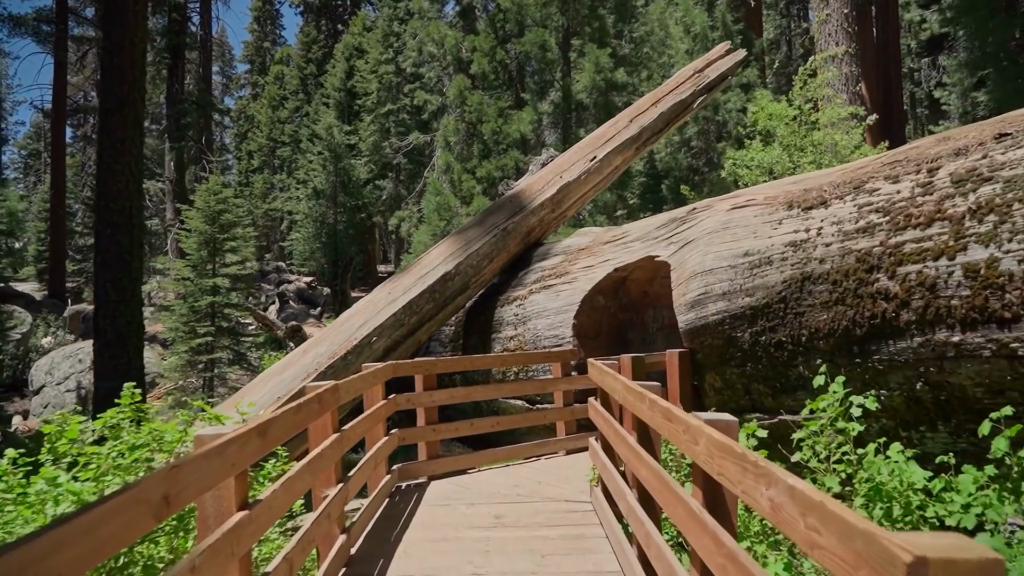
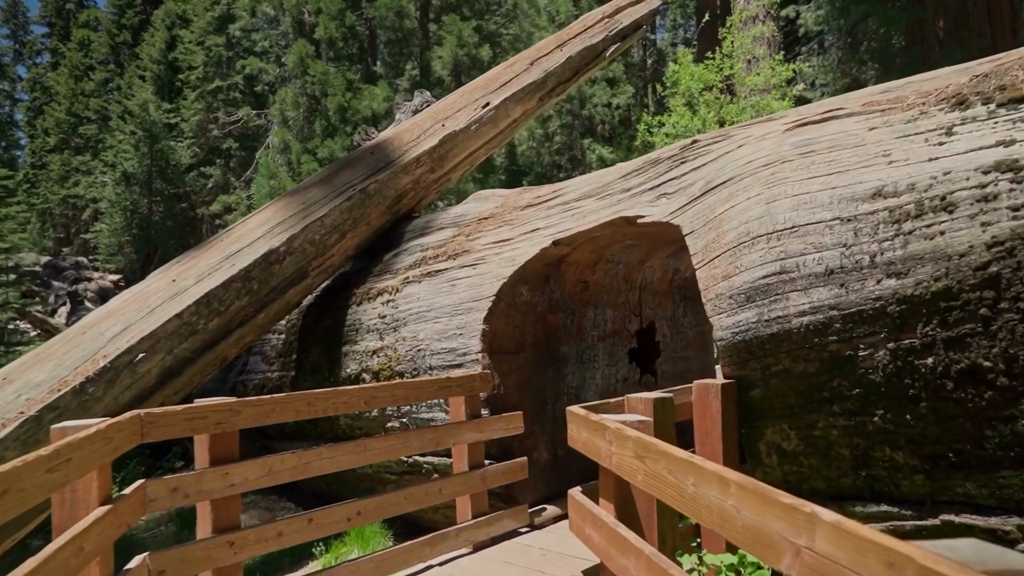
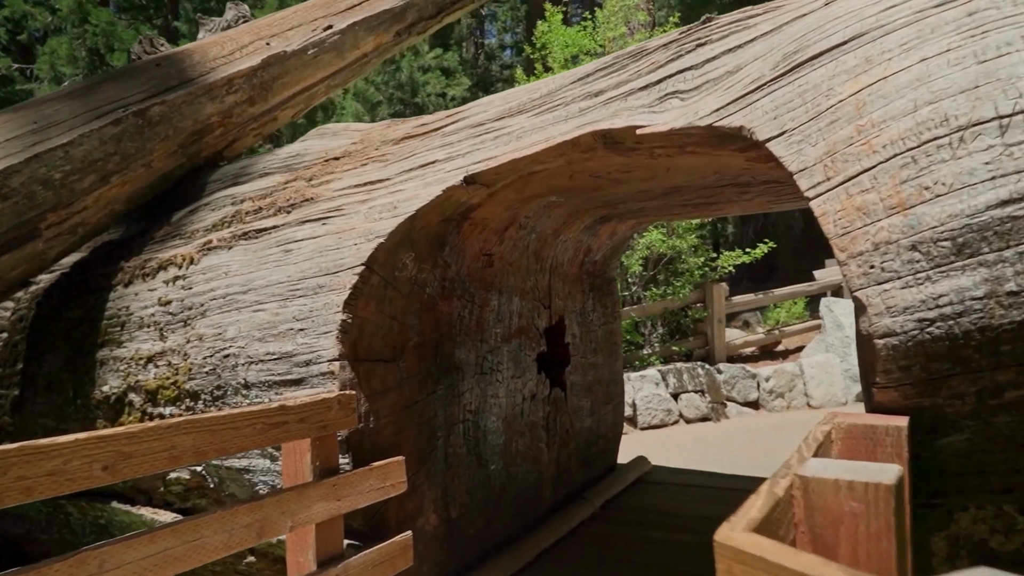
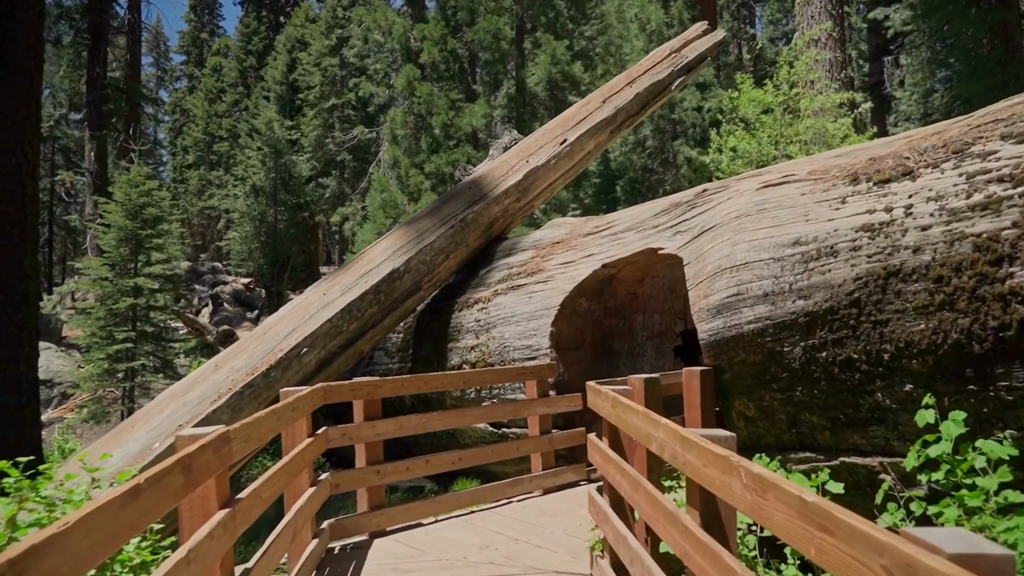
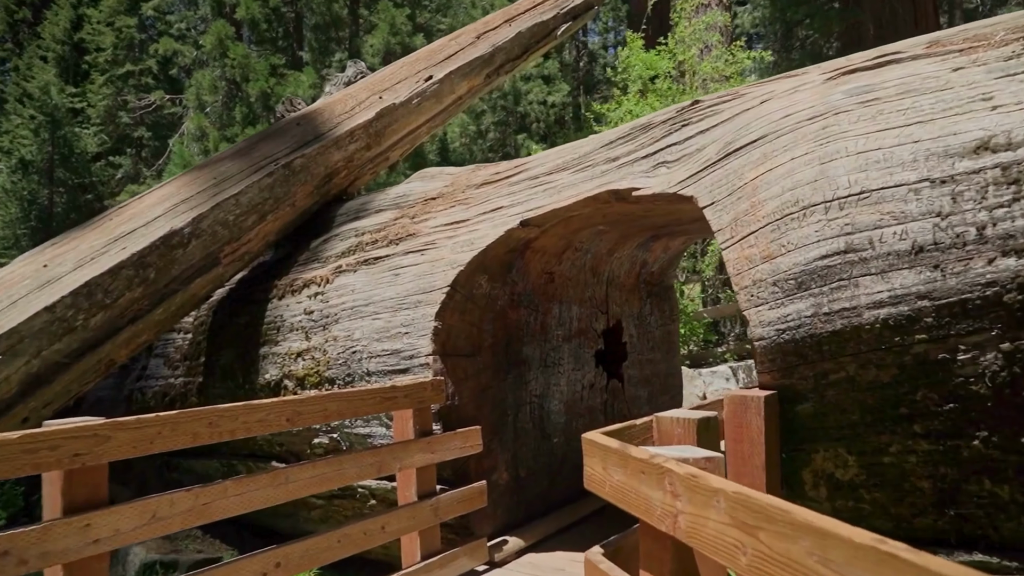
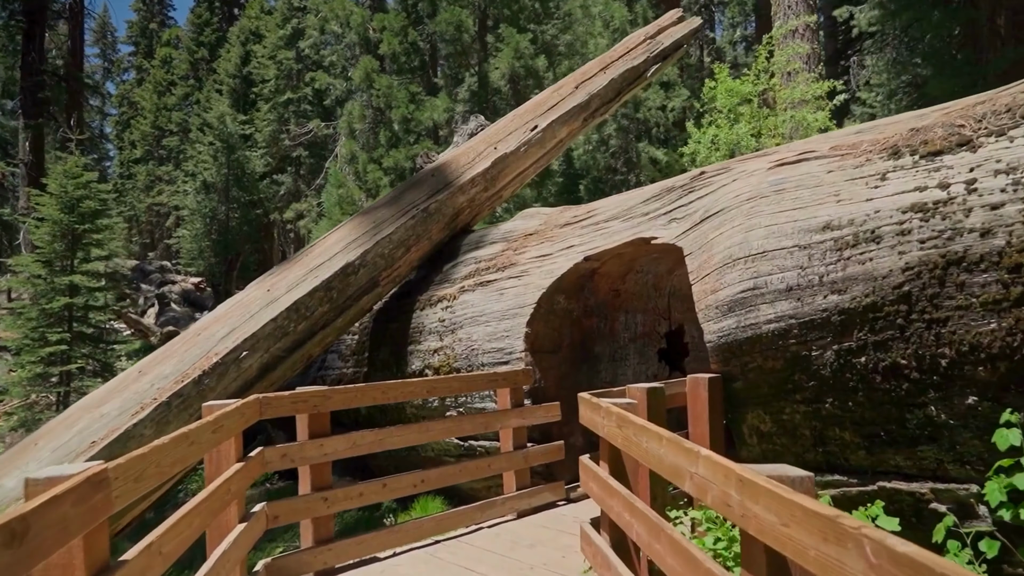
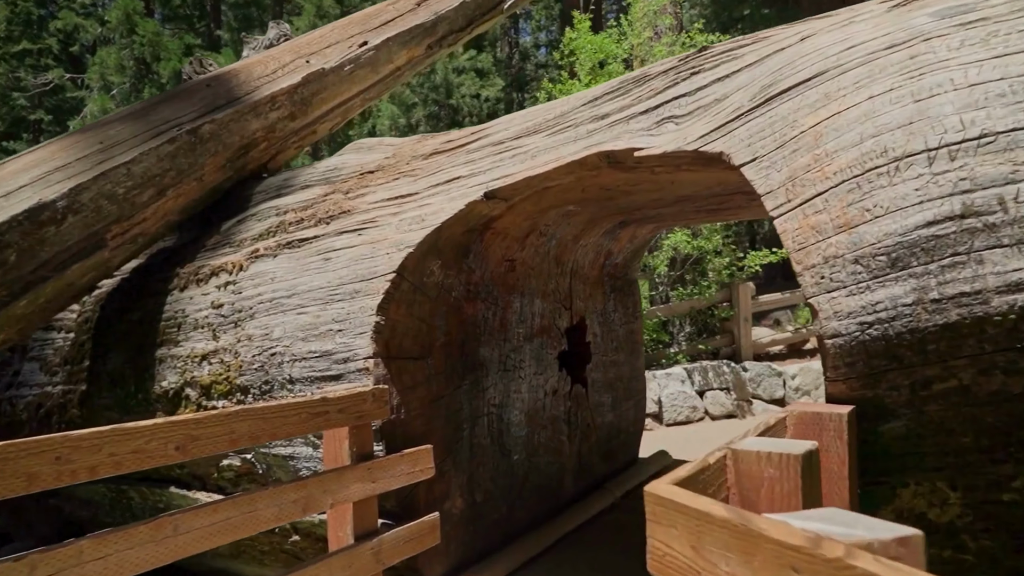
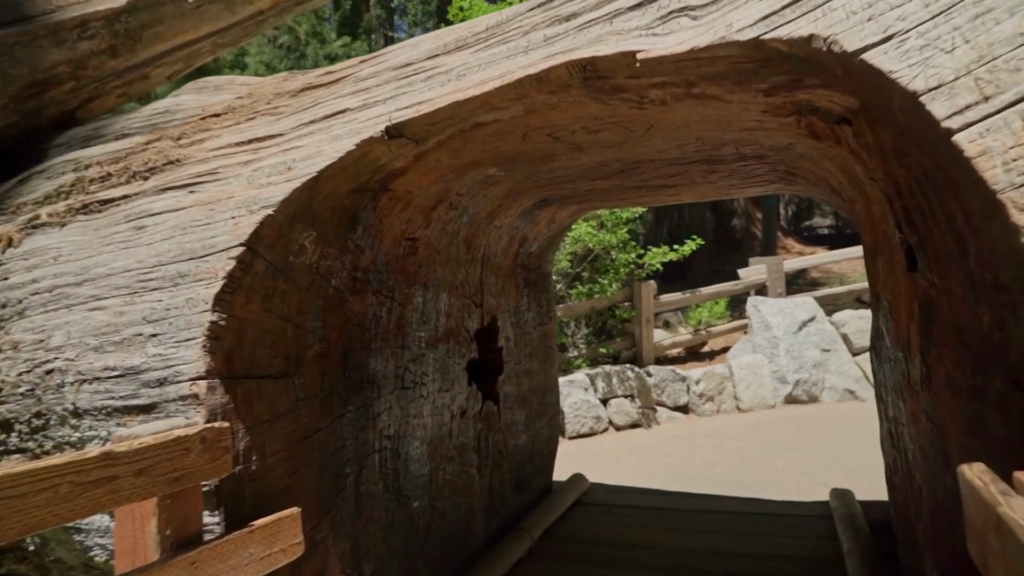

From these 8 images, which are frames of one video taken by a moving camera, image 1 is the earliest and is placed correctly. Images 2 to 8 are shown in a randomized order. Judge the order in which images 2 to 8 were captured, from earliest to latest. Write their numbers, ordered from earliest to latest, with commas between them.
4, 6, 2, 5, 7, 3, 8
